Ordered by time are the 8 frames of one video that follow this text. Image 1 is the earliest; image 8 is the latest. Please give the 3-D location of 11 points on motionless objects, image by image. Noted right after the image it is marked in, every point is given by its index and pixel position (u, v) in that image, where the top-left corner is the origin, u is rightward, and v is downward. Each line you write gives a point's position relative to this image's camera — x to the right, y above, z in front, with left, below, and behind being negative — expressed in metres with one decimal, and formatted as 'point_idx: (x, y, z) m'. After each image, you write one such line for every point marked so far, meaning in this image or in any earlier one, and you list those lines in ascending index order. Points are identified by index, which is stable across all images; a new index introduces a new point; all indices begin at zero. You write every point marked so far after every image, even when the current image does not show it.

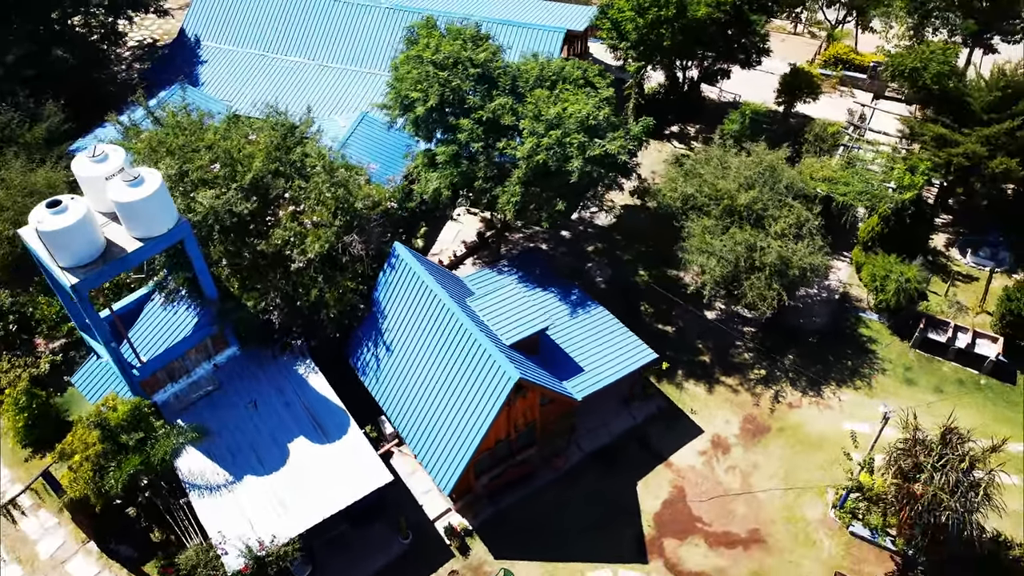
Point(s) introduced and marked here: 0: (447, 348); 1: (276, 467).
0: (-1.3, -1.4, +18.1) m
1: (-5.1, -3.8, +17.5) m
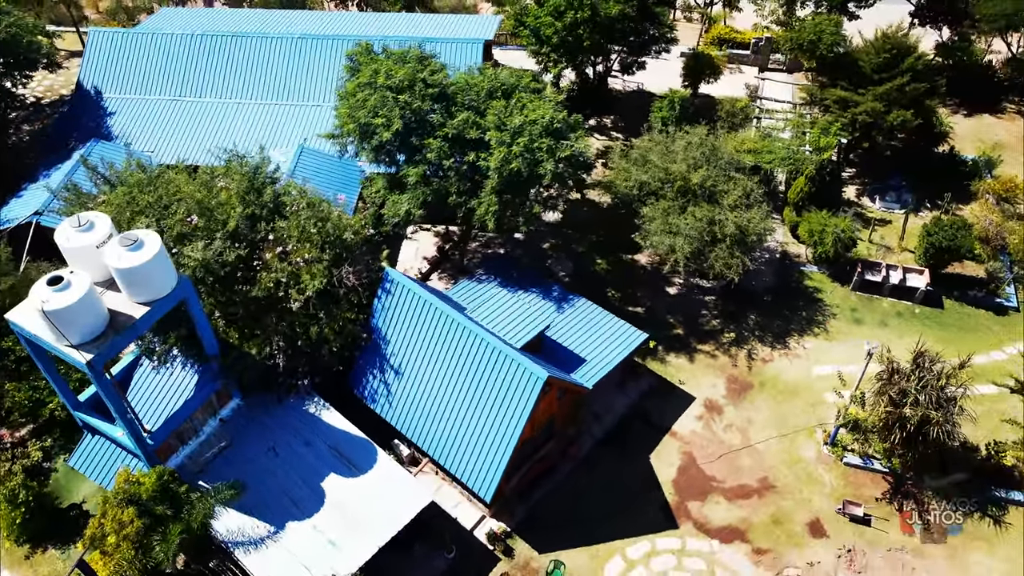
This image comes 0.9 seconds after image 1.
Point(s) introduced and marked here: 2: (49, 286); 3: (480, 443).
0: (-1.0, -1.7, +18.6) m
1: (-4.2, -4.7, +17.4) m
2: (-8.4, 0.0, +14.8) m
3: (-0.6, -3.4, +18.1) m
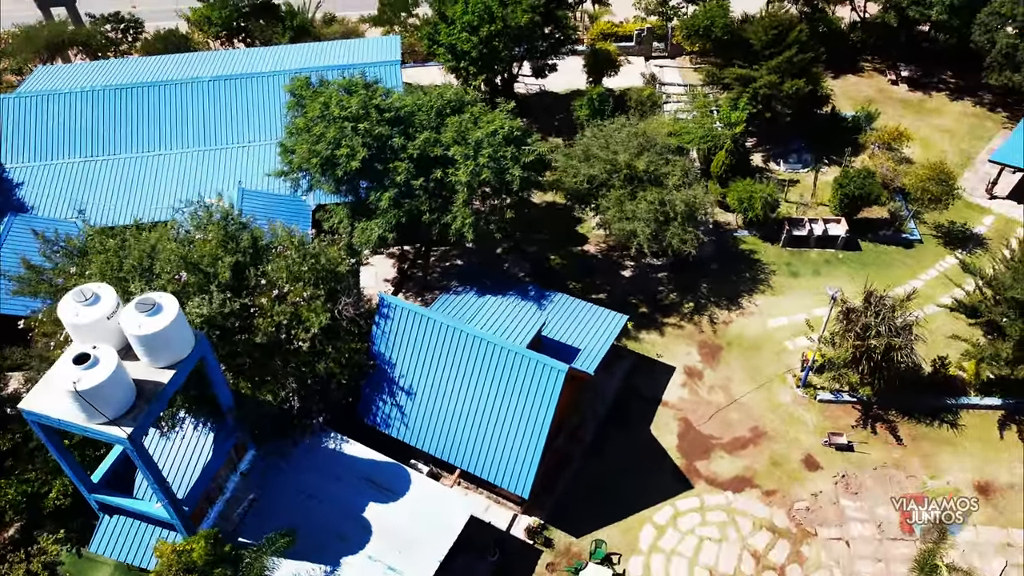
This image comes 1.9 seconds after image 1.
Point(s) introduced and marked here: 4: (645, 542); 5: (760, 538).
0: (-0.8, -1.9, +19.2) m
1: (-3.2, -5.4, +17.5) m
2: (-7.6, -1.4, +14.2) m
3: (0.0, -3.6, +18.8) m
4: (+3.2, -6.1, +19.6) m
5: (+6.0, -6.0, +19.7) m
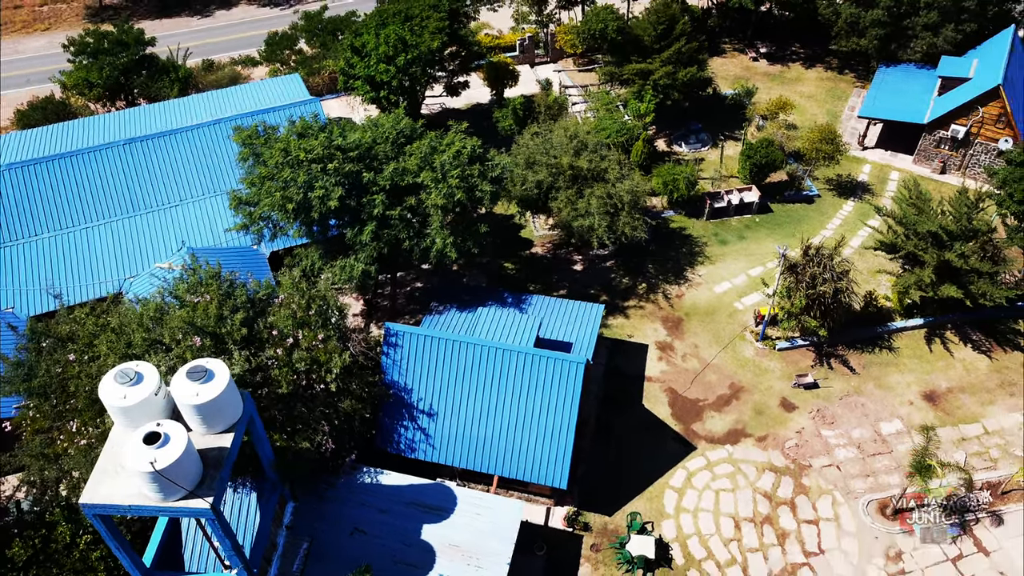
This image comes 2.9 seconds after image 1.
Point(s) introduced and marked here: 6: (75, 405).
0: (-0.4, -2.2, +20.1) m
1: (-1.8, -6.0, +18.0) m
2: (-6.2, -2.7, +13.9) m
3: (+0.7, -3.7, +19.8) m
4: (+4.1, -5.7, +21.2) m
5: (+6.8, -5.1, +21.8) m
6: (-9.5, -2.5, +17.8) m
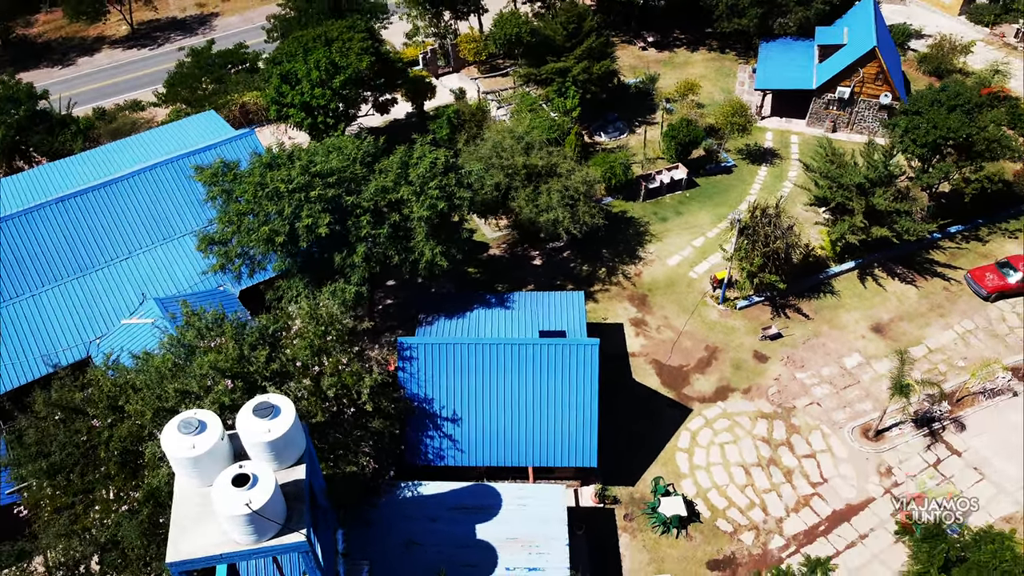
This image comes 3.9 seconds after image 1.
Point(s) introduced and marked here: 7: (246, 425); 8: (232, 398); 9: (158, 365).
0: (0.0, -2.2, +20.7) m
1: (-0.4, -6.1, +18.5) m
2: (-4.6, -3.4, +13.7) m
3: (+1.4, -3.5, +20.6) m
4: (+4.8, -4.9, +22.5) m
5: (+7.2, -4.0, +23.6) m
6: (-8.5, -3.8, +17.0) m
7: (-4.8, -2.5, +14.8) m
8: (-5.9, -2.3, +17.1) m
9: (-7.7, -1.7, +17.7) m
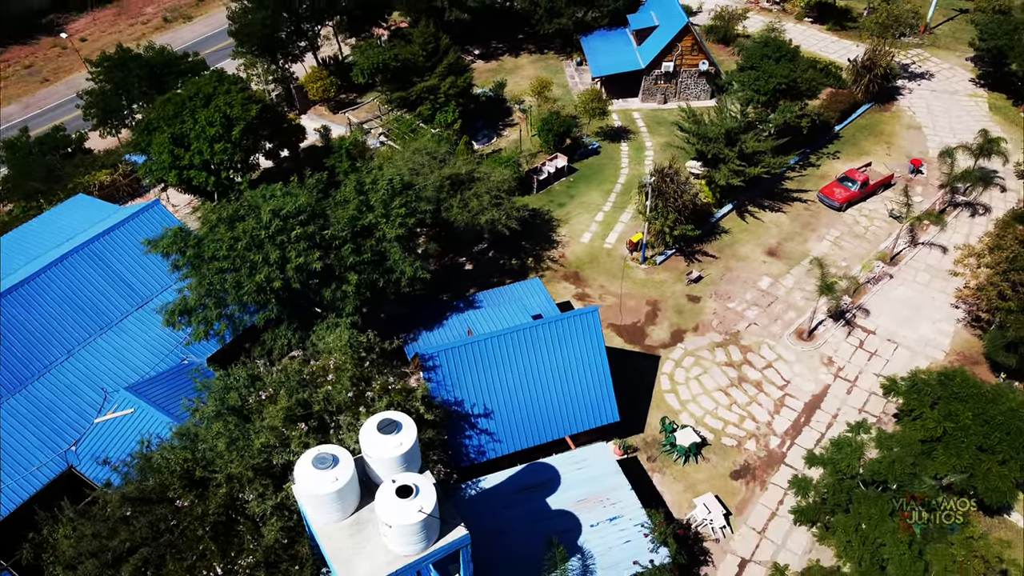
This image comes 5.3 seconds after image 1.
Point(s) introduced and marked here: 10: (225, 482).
0: (+0.4, -1.9, +22.1) m
1: (+1.5, -5.6, +19.7) m
2: (-1.8, -3.6, +14.1) m
3: (+2.0, -2.8, +22.3) m
4: (+5.1, -3.6, +25.1) m
5: (+6.8, -2.1, +26.8) m
6: (-6.2, -5.2, +16.2) m
7: (-2.5, -2.9, +15.0) m
8: (-4.2, -3.2, +17.0) m
9: (-6.2, -3.0, +17.1) m
10: (-5.8, -3.9, +16.5) m
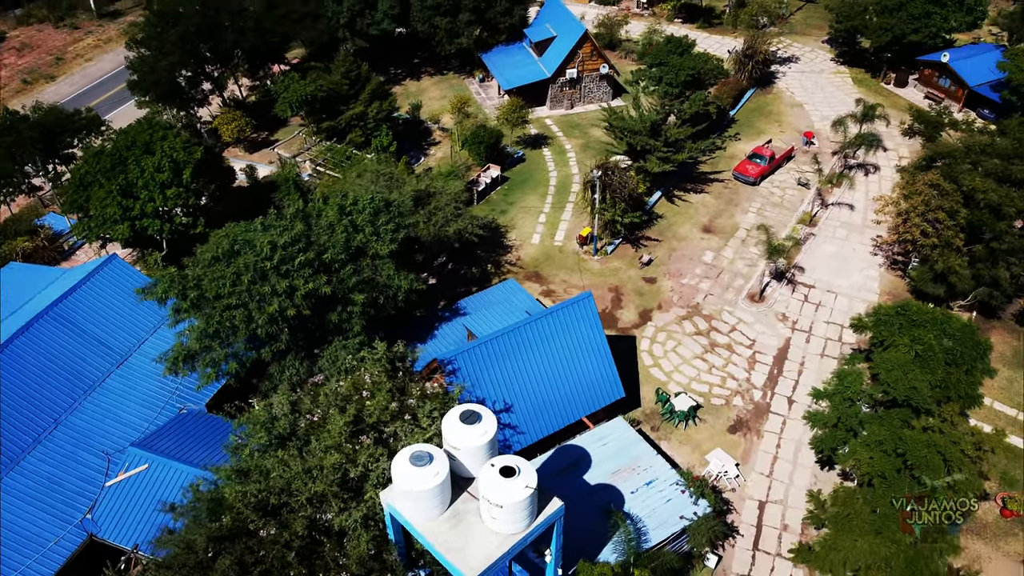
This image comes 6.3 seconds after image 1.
0: (+0.6, -1.8, +23.0) m
1: (+2.6, -5.2, +20.8) m
2: (0.0, -3.4, +14.8) m
3: (+2.3, -2.5, +23.5) m
4: (+4.9, -2.9, +26.7) m
5: (+6.2, -1.3, +28.7) m
6: (-4.4, -5.7, +16.0) m
7: (-0.9, -2.8, +15.6) m
8: (-2.9, -3.4, +17.3) m
9: (-4.8, -3.5, +17.0) m
10: (-4.2, -4.4, +16.4) m
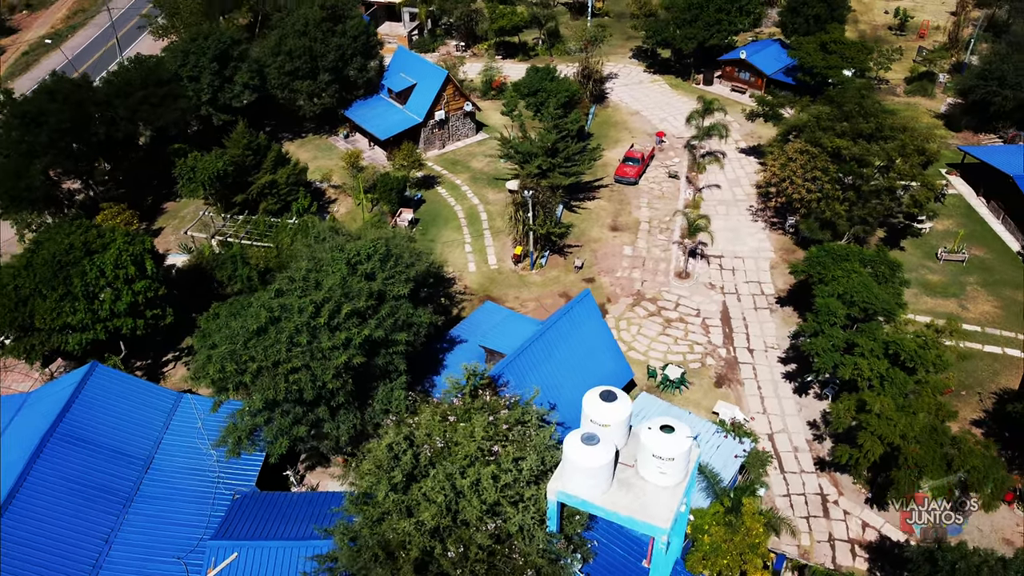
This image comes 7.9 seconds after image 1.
0: (+1.4, -1.9, +25.0) m
1: (+4.6, -4.7, +23.3) m
2: (+3.3, -3.0, +16.8) m
3: (+3.0, -2.3, +25.9) m
4: (+4.7, -2.5, +29.7) m
5: (+5.0, -0.9, +32.0) m
6: (-0.6, -6.2, +16.8) m
7: (+2.1, -2.6, +17.4) m
8: (0.0, -3.8, +18.4) m
9: (-1.8, -4.3, +17.6) m
10: (-0.9, -4.9, +17.2) m
